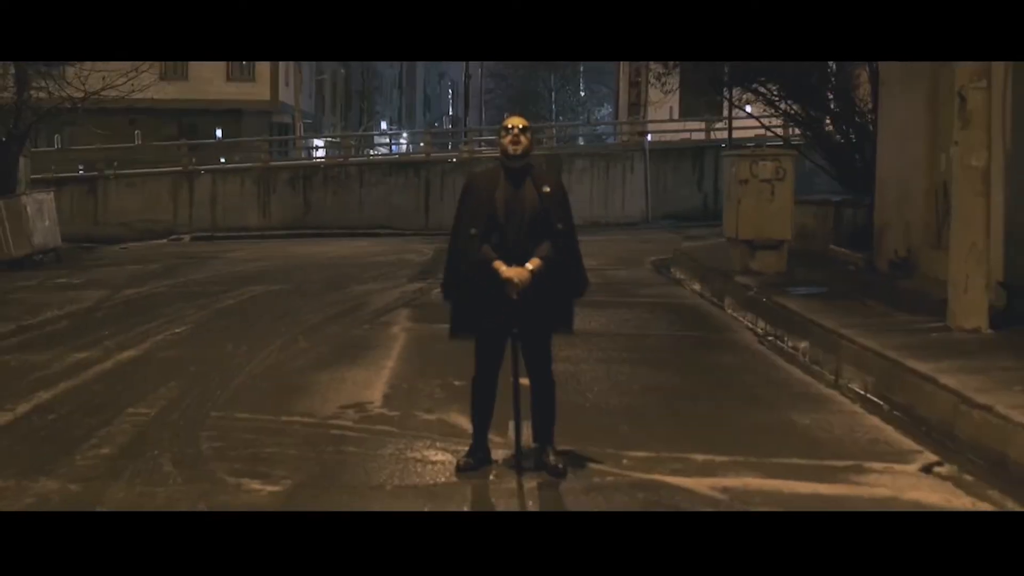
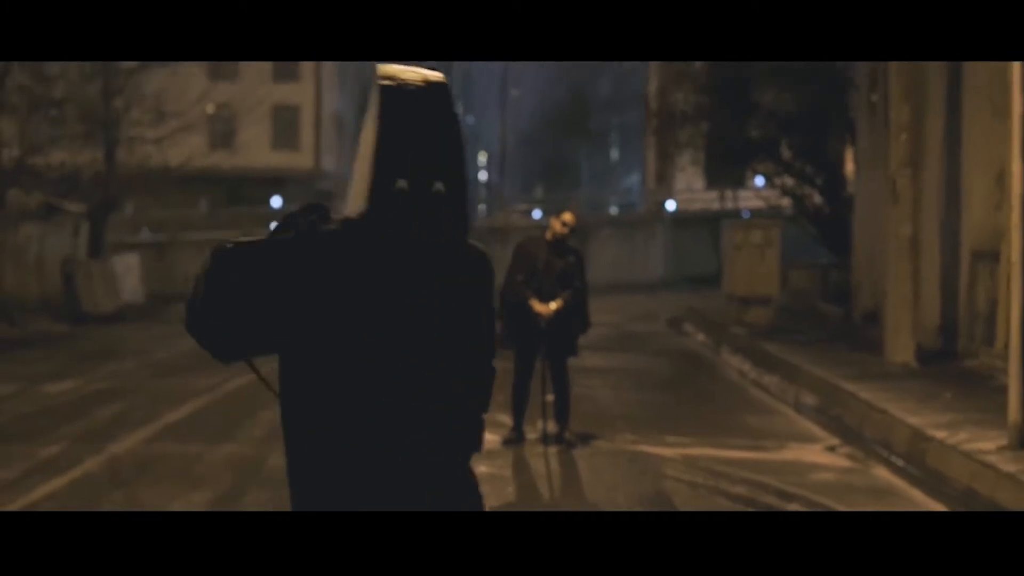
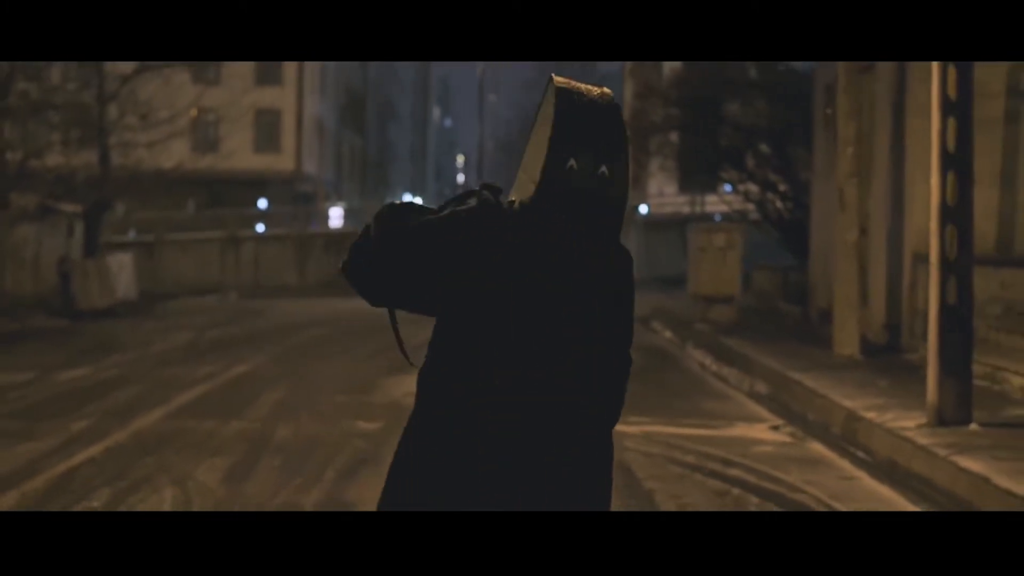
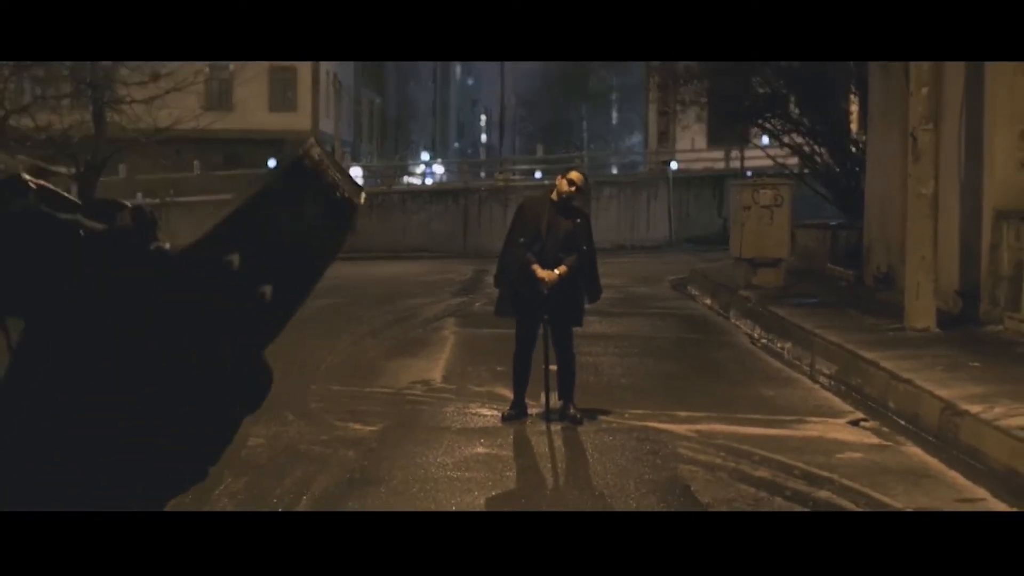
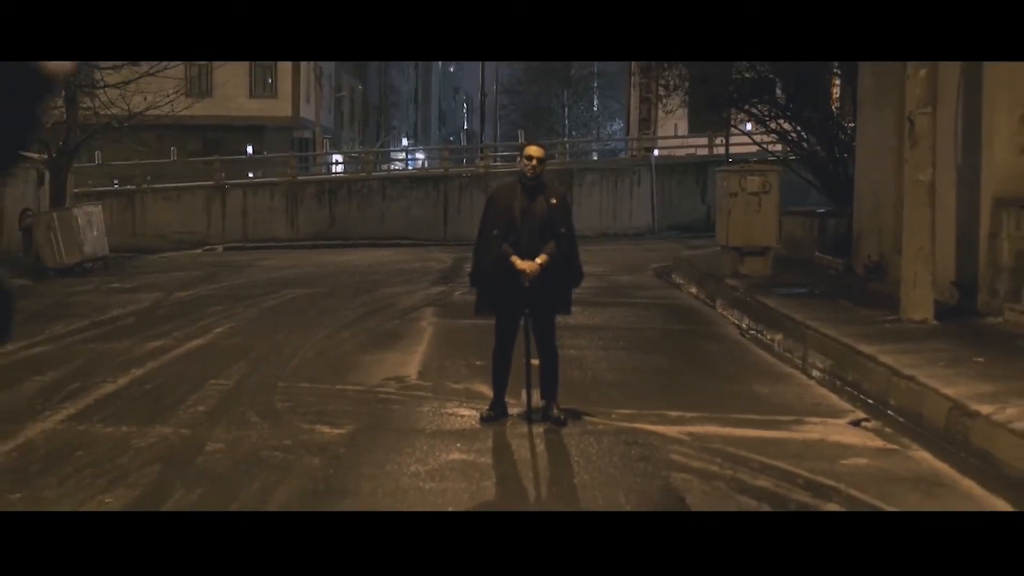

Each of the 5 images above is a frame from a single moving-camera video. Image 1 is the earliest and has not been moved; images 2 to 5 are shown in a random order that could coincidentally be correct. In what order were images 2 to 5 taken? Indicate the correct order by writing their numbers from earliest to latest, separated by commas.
5, 4, 2, 3
